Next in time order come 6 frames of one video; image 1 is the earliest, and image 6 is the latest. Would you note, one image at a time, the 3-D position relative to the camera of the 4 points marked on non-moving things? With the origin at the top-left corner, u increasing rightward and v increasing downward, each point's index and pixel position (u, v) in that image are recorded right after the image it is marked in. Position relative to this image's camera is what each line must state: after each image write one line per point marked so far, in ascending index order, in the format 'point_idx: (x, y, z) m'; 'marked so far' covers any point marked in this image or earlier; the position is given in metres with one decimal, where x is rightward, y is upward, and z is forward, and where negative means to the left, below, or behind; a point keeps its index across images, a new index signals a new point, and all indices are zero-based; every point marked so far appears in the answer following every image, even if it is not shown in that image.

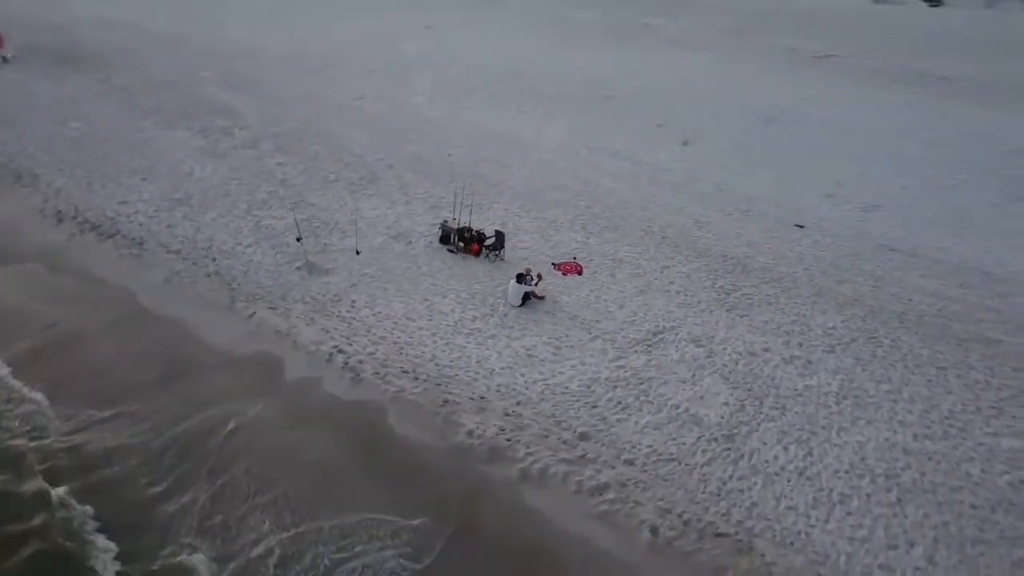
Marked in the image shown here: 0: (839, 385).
0: (+3.8, -1.1, +9.3) m
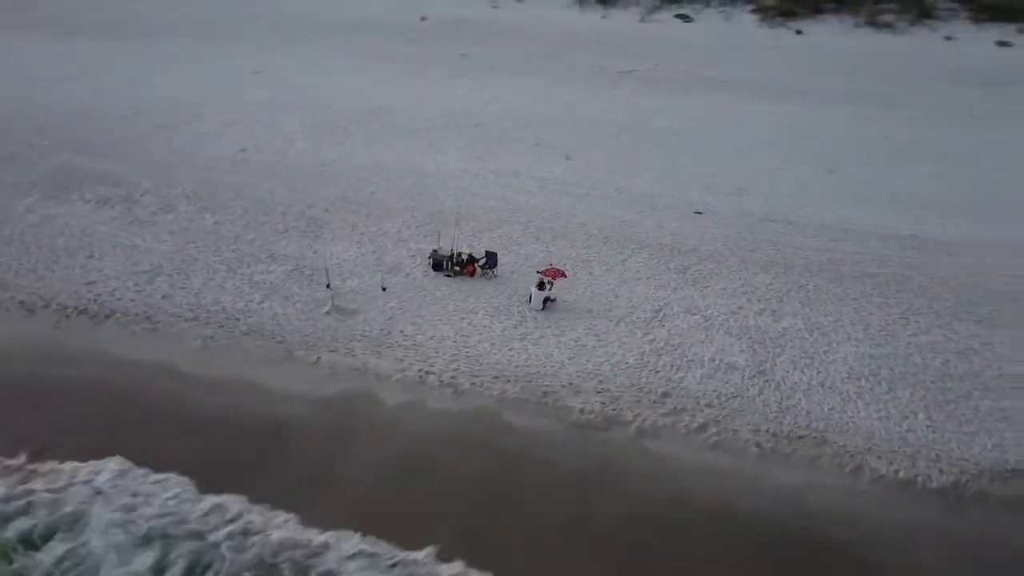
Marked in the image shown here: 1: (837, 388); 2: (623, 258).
0: (+4.5, -0.5, +12.5) m
1: (+4.3, -1.3, +10.8) m
2: (+2.0, +0.5, +14.5) m
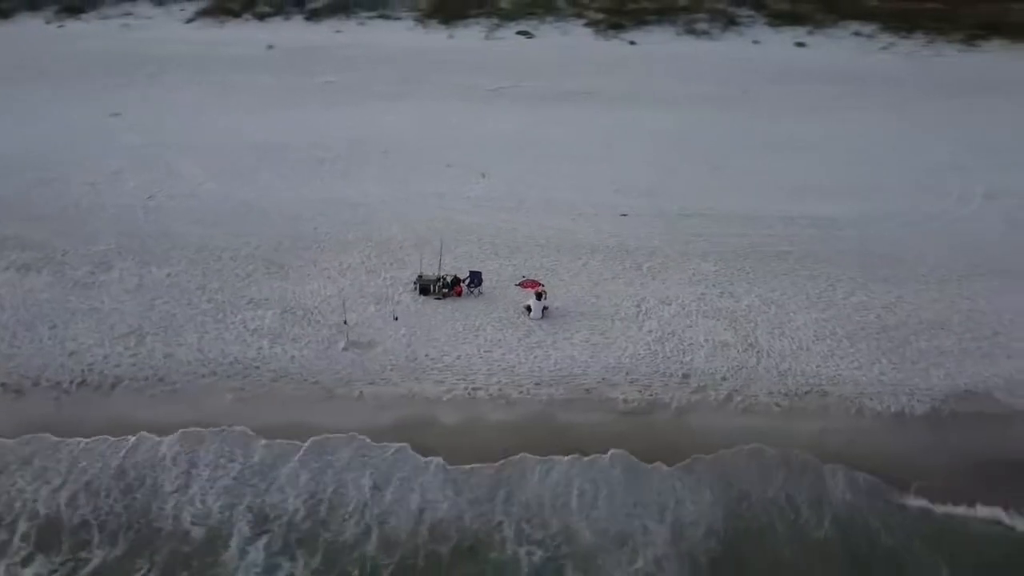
0: (+4.4, -0.2, +14.6) m
1: (+4.8, -1.0, +13.0) m
2: (+1.4, +0.5, +16.0) m
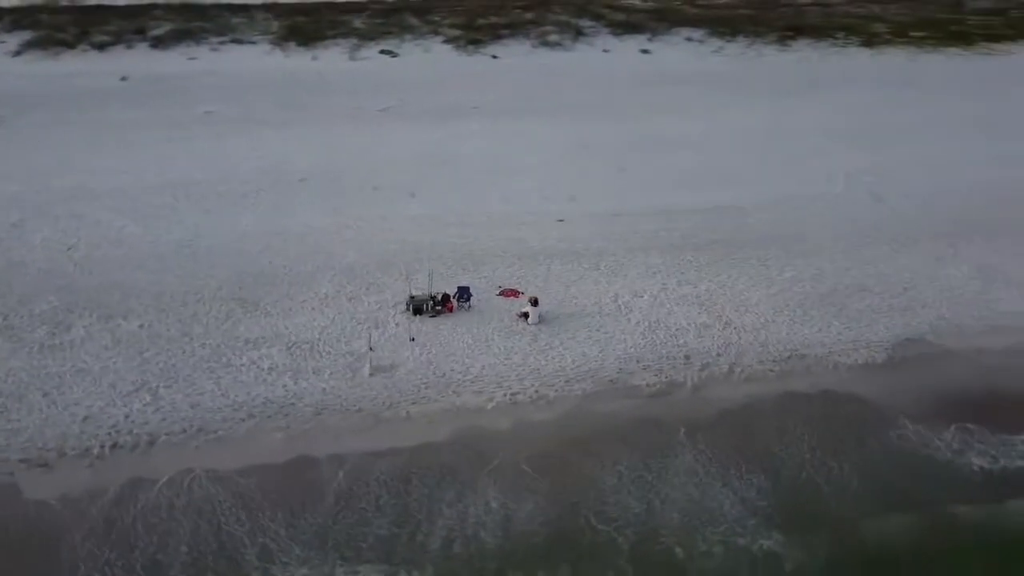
0: (+4.0, +0.1, +16.5) m
1: (+4.9, -0.6, +15.0) m
2: (+0.7, +0.4, +17.1) m
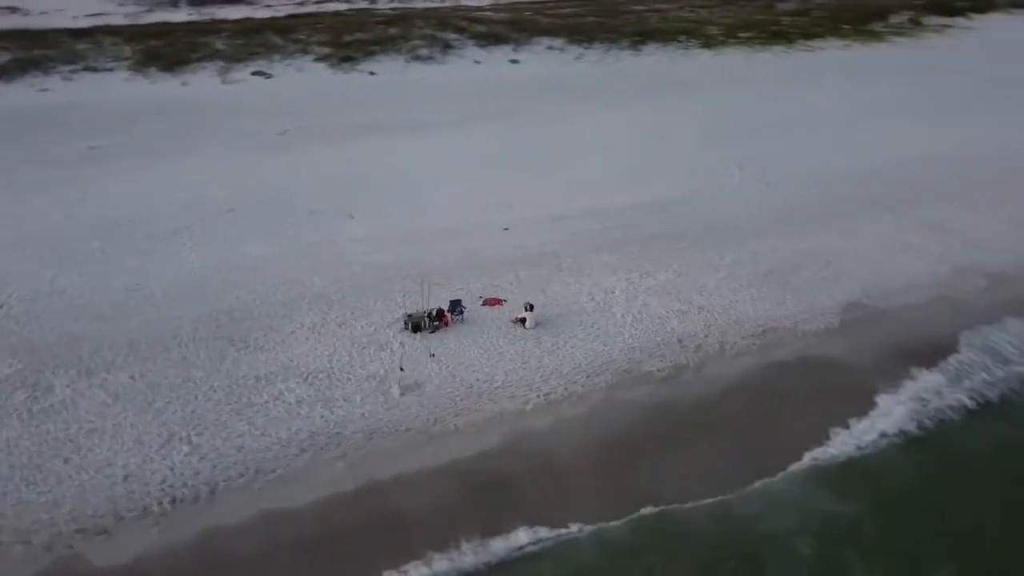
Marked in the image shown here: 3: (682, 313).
0: (+3.4, +0.3, +18.0) m
1: (+4.6, -0.2, +16.8) m
2: (+0.1, +0.3, +17.9) m
3: (+3.4, -0.5, +16.2) m
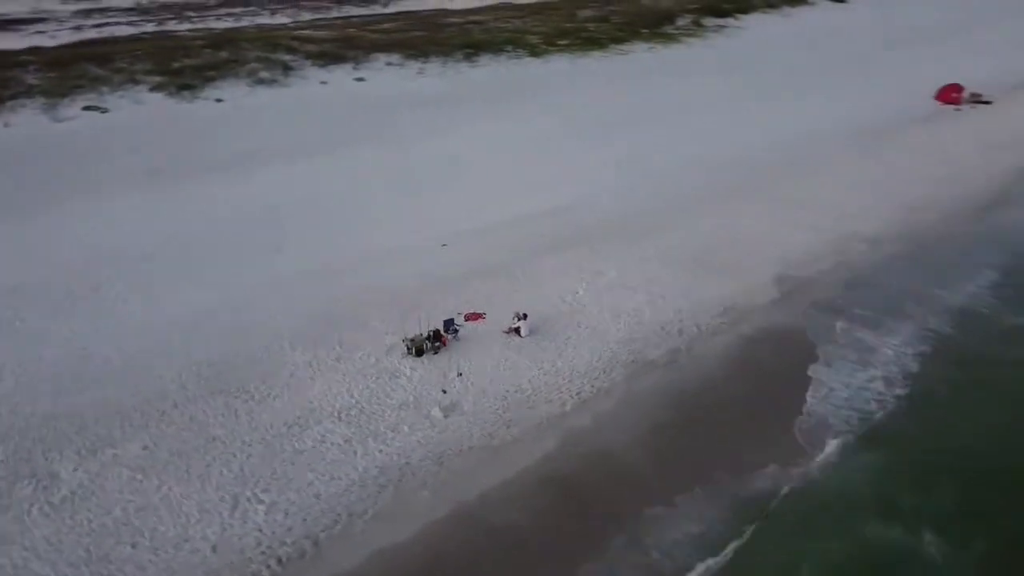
0: (+2.4, +0.5, +19.4) m
1: (+4.0, +0.1, +18.5) m
2: (-0.7, 0.0, +18.4) m
3: (+3.0, -0.3, +17.6) m
